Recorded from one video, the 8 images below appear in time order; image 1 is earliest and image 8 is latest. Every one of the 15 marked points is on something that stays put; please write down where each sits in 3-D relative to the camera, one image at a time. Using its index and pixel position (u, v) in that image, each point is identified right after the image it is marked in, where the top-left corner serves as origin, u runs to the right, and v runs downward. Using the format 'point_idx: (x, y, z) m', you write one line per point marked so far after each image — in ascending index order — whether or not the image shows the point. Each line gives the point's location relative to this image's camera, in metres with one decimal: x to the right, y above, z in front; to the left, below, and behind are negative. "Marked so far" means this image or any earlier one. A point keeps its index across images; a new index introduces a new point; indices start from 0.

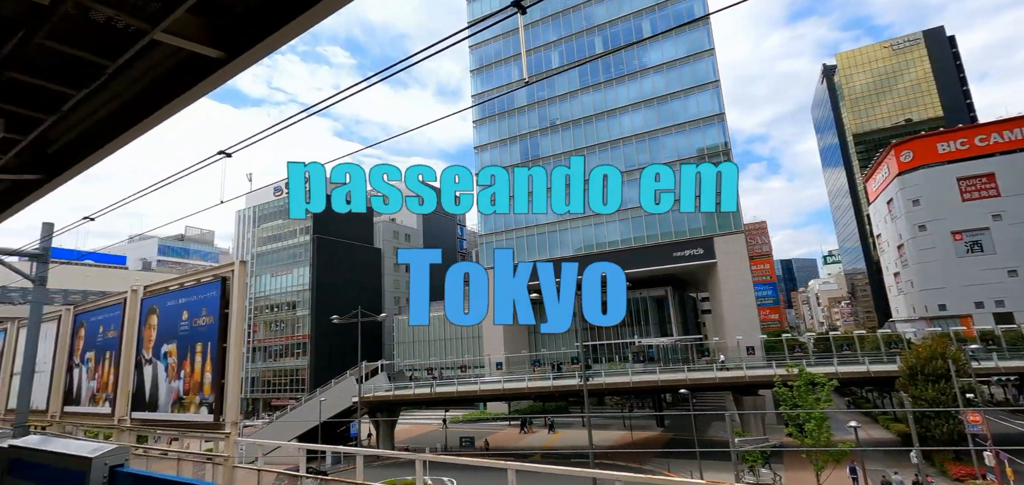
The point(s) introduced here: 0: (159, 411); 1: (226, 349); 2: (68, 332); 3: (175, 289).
0: (-9.0, -4.3, +12.7) m
1: (-6.4, -2.4, +11.1) m
2: (-15.0, -3.0, +16.8) m
3: (-8.4, -1.1, +12.3) m
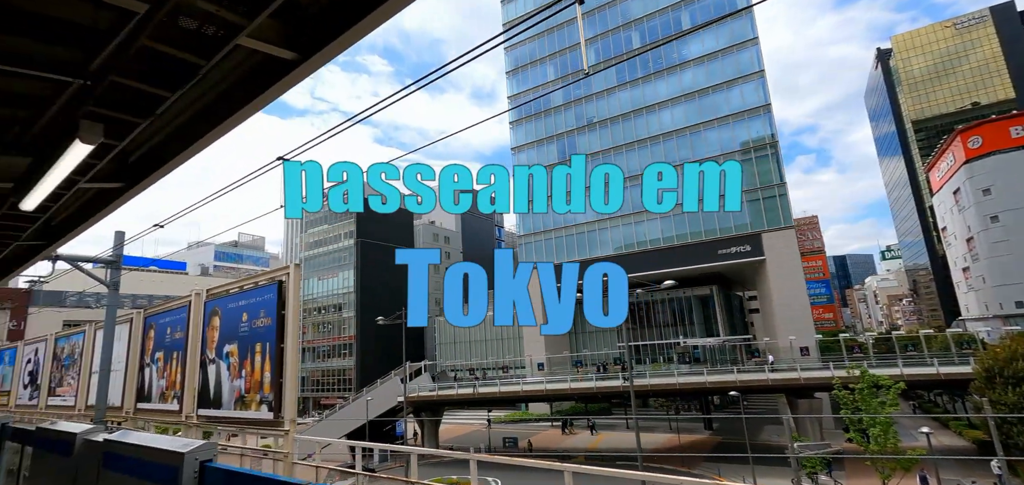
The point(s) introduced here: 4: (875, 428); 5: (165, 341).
0: (-7.7, -4.4, +13.3) m
1: (-5.3, -2.5, +11.5) m
2: (-13.5, -3.3, +17.9) m
3: (-7.2, -1.3, +12.9) m
4: (+12.5, -6.4, +17.1) m
5: (-11.3, -3.2, +16.1) m
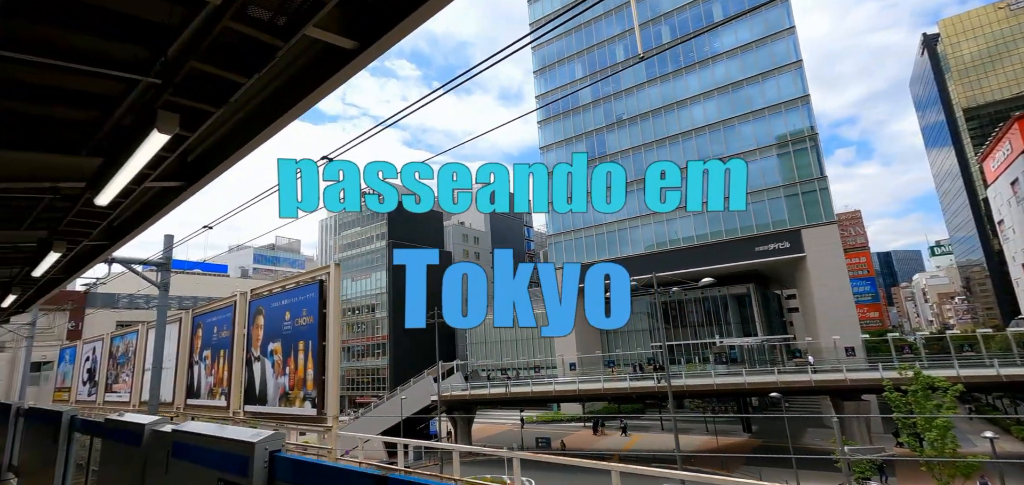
0: (-6.7, -4.5, +13.7) m
1: (-4.5, -2.5, +11.8) m
2: (-12.2, -3.4, +18.6) m
3: (-6.3, -1.3, +13.3) m
4: (+13.8, -6.2, +16.2) m
5: (-10.1, -3.3, +16.7) m
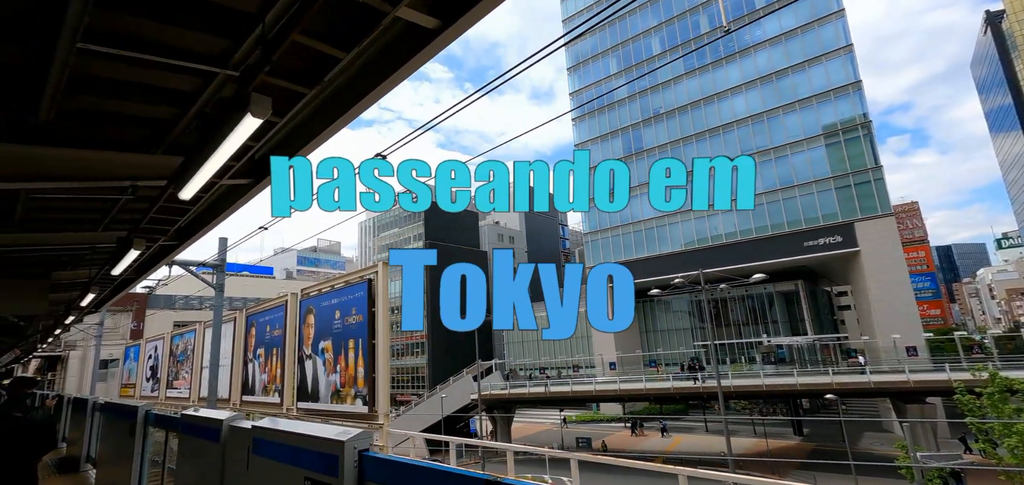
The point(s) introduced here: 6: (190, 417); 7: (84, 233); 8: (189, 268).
0: (-5.4, -4.5, +14.0) m
1: (-3.3, -2.5, +11.9) m
2: (-10.5, -3.5, +19.3) m
3: (-5.0, -1.3, +13.5) m
4: (+15.2, -6.0, +15.1) m
5: (-8.6, -3.3, +17.2) m
6: (-2.5, -1.4, +3.9) m
7: (-4.5, +0.1, +5.3) m
8: (-10.3, -0.9, +15.6) m
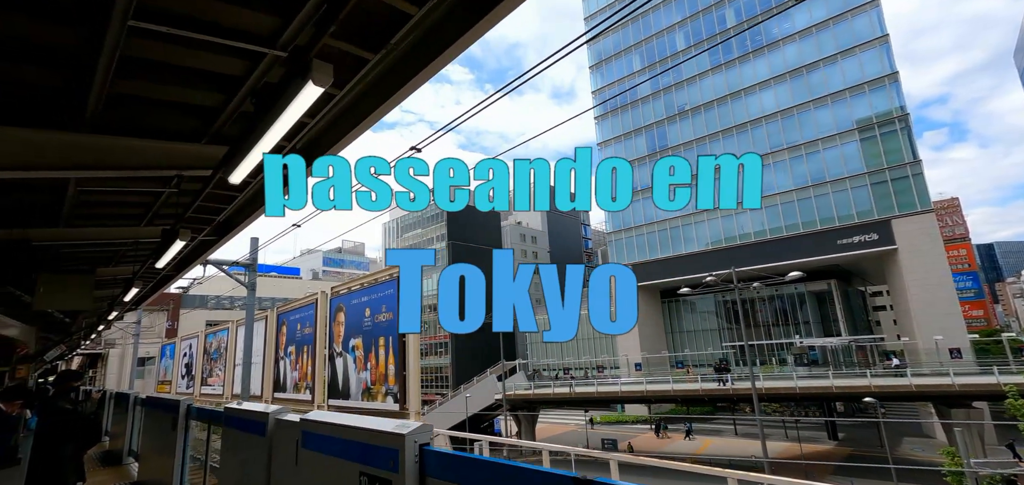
0: (-4.6, -4.4, +14.1) m
1: (-2.6, -2.4, +11.9) m
2: (-9.4, -3.4, +19.6) m
3: (-4.2, -1.3, +13.6) m
4: (+16.1, -5.8, +14.2) m
5: (-7.6, -3.3, +17.4) m
6: (-2.1, -1.3, +3.9) m
7: (-4.1, +0.2, +5.3) m
8: (-9.4, -0.8, +15.9) m
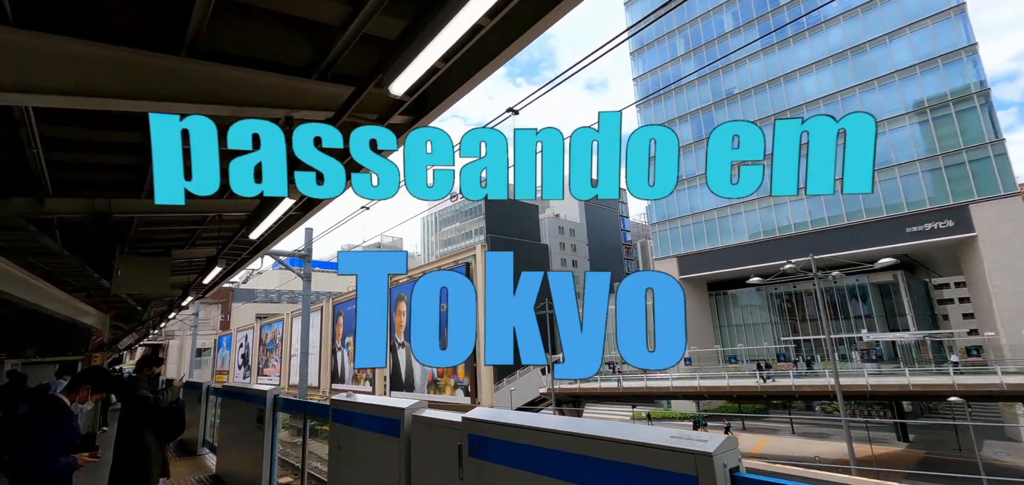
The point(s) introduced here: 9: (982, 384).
0: (-2.7, -4.1, +13.7) m
1: (-0.9, -2.1, +11.3) m
2: (-7.2, -3.1, +19.5) m
3: (-2.5, -0.9, +13.1) m
4: (+17.9, -5.3, +12.3) m
5: (-5.5, -2.9, +17.2) m
6: (-1.1, -1.1, +3.3) m
7: (-2.9, +0.4, +4.8) m
8: (-7.4, -0.5, +15.8) m
9: (+19.6, -5.7, +20.2) m
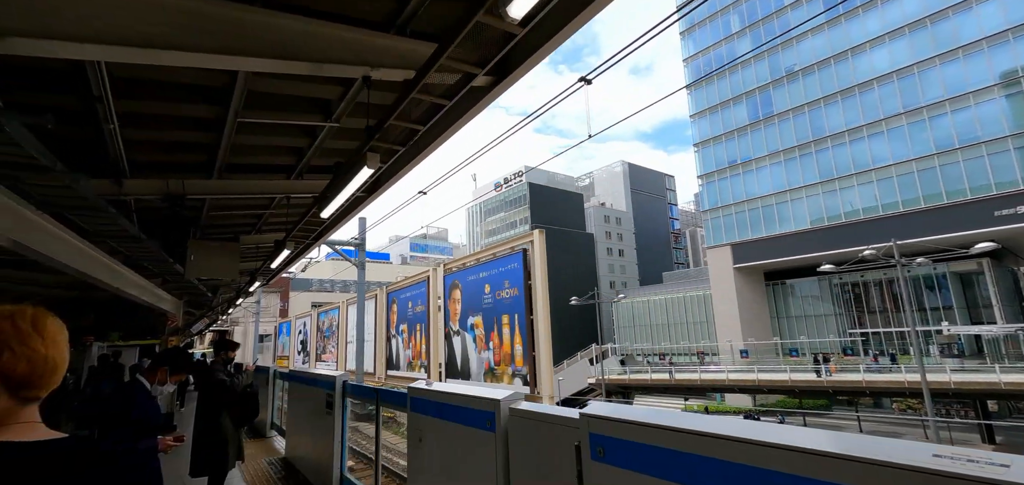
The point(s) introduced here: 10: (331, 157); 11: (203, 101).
0: (-1.2, -3.7, +13.6) m
1: (+0.4, -1.8, +11.0) m
2: (-5.1, -2.6, +19.8) m
3: (-1.0, -0.6, +13.0) m
4: (+19.3, -4.8, +10.4) m
5: (-3.6, -2.5, +17.3) m
6: (-0.5, -0.9, +3.0) m
7: (-2.2, +0.6, +4.7) m
8: (-5.7, -0.1, +16.1) m
9: (+21.7, -5.1, +18.1) m
10: (-1.7, +0.8, +4.5) m
11: (-2.0, +0.9, +3.3) m
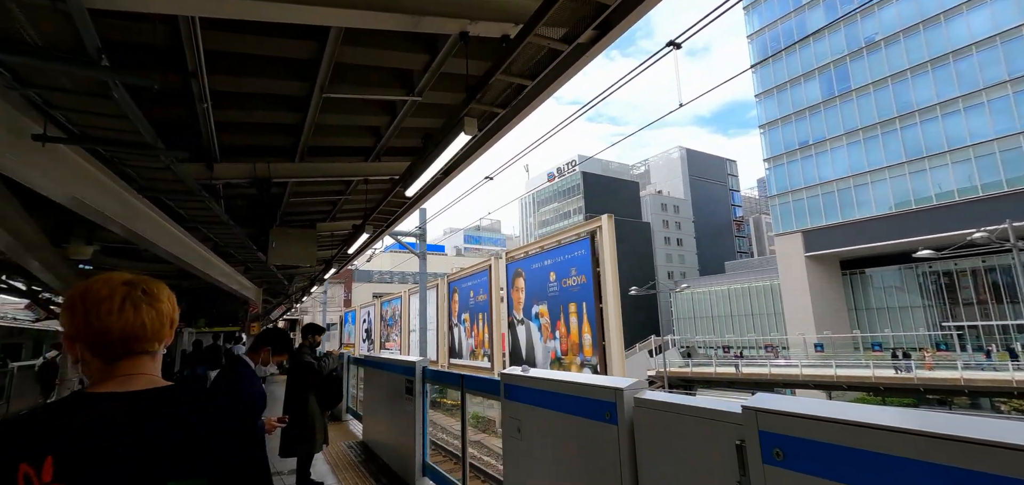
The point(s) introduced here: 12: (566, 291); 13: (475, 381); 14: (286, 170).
0: (+0.6, -3.4, +13.4) m
1: (+1.9, -1.5, +10.7) m
2: (-2.6, -2.2, +20.0) m
3: (+0.7, -0.3, +12.7) m
4: (+20.6, -4.3, +8.0) m
5: (-1.4, -2.1, +17.4) m
6: (+0.1, -0.8, +2.8) m
7: (-1.5, +0.7, +4.7) m
8: (-3.7, +0.2, +16.3) m
9: (+23.8, -4.4, +15.5) m
10: (-0.9, +0.9, +4.4) m
11: (-1.4, +1.1, +3.2) m
12: (+1.5, -1.3, +13.3) m
13: (-0.3, -1.2, +4.2) m
14: (-2.0, +0.6, +4.4) m
